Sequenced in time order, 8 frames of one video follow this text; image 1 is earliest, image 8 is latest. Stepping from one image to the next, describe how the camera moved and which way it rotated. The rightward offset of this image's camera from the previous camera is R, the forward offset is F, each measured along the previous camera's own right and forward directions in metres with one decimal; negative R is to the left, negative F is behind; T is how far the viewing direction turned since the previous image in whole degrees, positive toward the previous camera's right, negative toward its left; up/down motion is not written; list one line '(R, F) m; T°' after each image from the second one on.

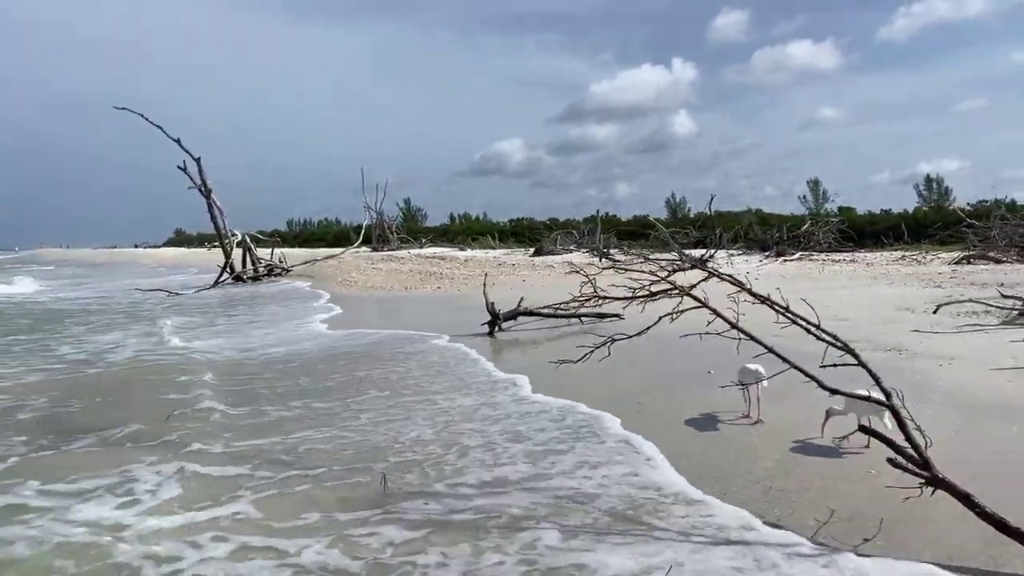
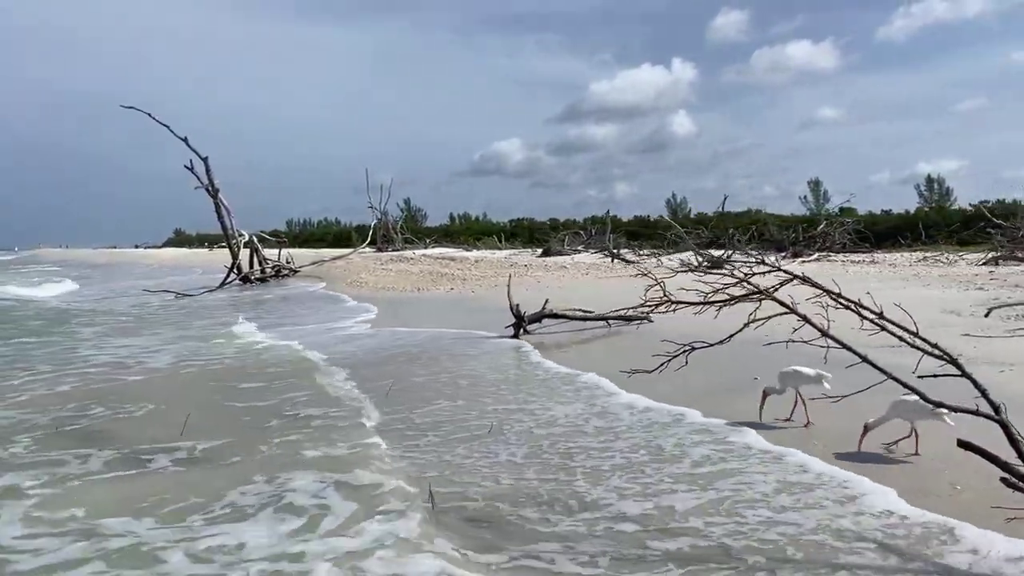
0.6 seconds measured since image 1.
(-0.3, +0.2) m; 0°
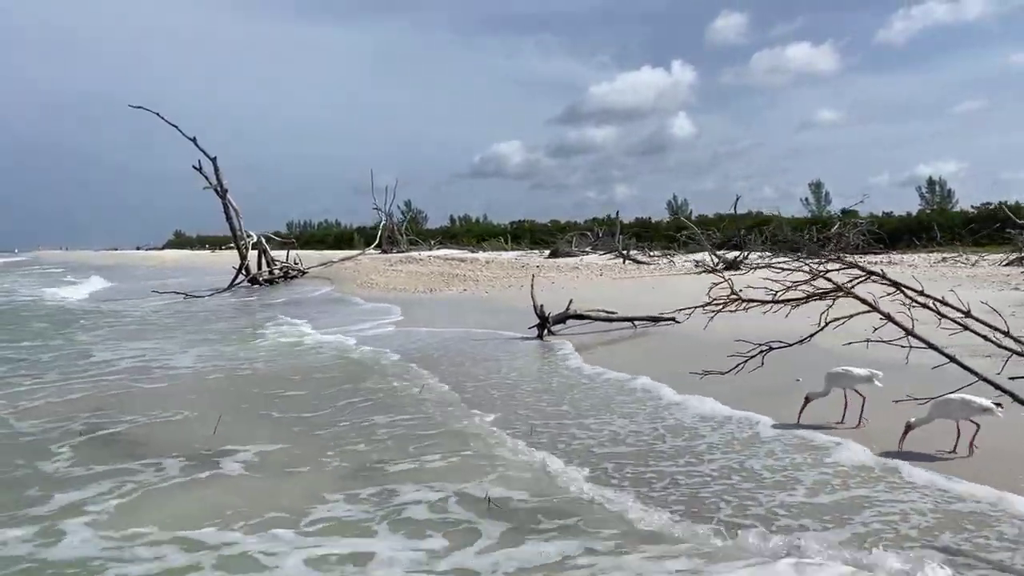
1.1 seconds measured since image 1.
(-0.3, +0.1) m; 0°
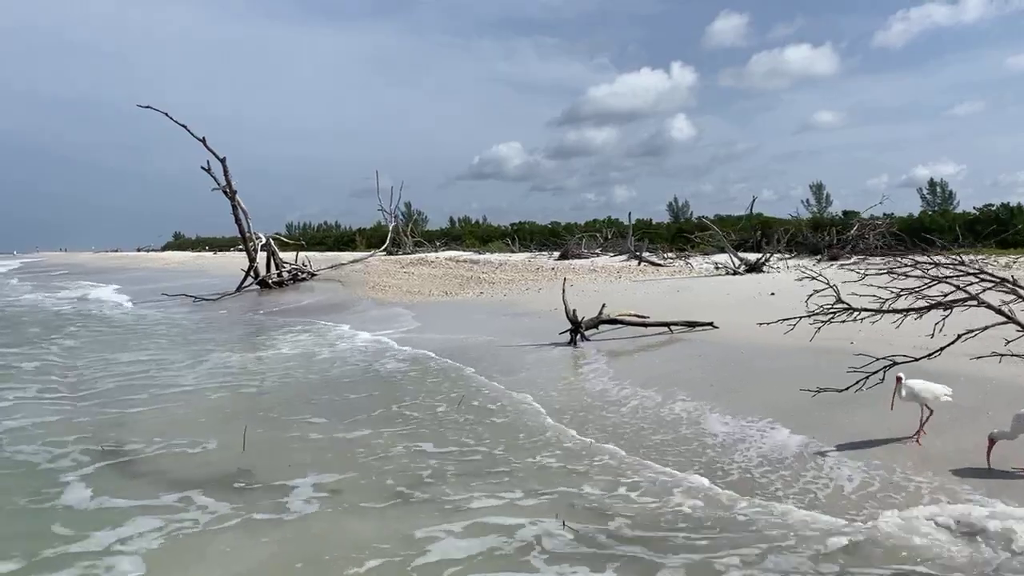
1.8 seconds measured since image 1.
(-0.4, +0.3) m; 0°
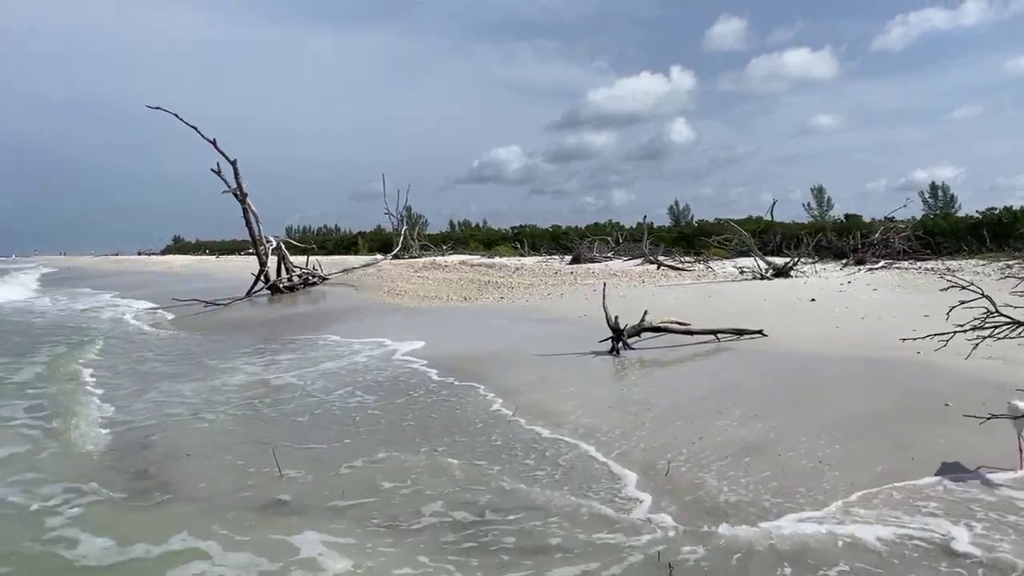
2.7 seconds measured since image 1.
(-0.4, +0.4) m; 0°
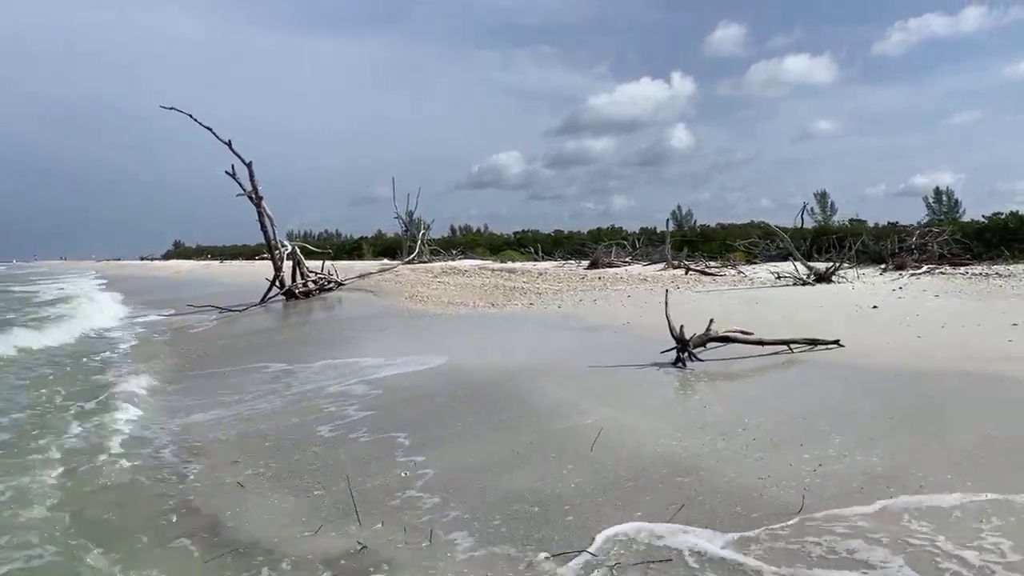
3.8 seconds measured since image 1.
(-0.6, +0.6) m; 0°
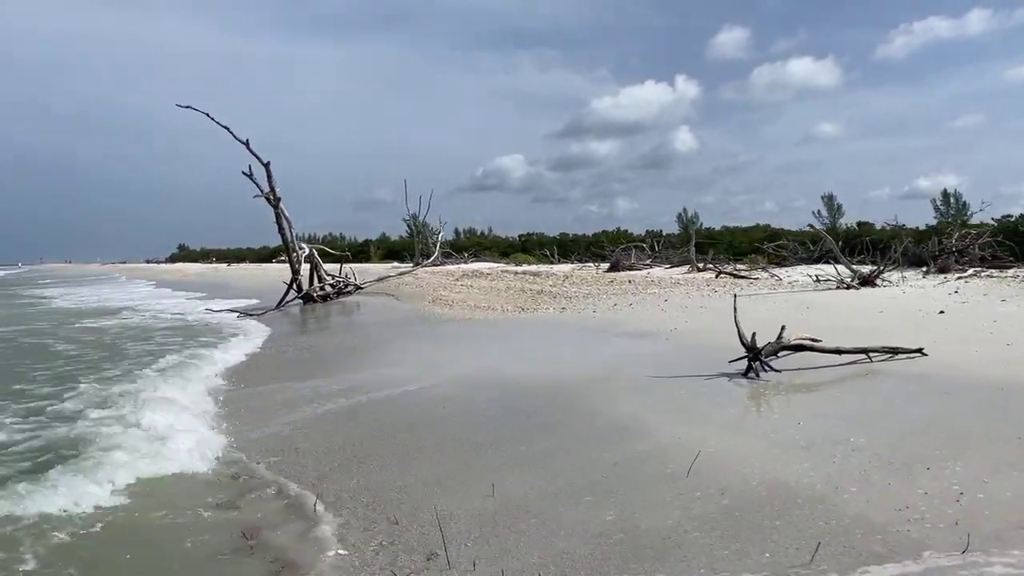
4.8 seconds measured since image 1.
(-0.5, +0.5) m; 0°
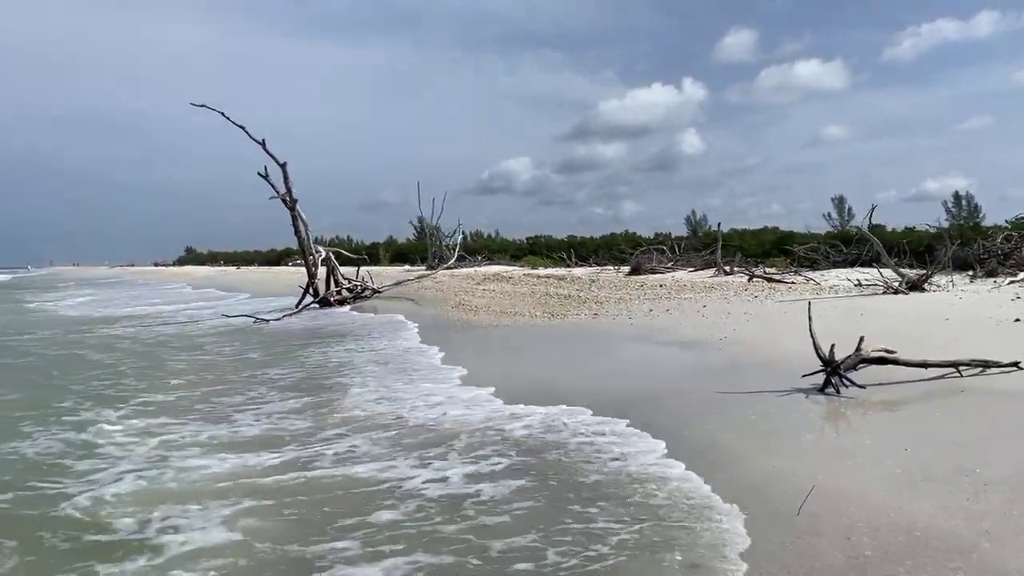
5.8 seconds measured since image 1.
(-0.4, +0.6) m; 0°
